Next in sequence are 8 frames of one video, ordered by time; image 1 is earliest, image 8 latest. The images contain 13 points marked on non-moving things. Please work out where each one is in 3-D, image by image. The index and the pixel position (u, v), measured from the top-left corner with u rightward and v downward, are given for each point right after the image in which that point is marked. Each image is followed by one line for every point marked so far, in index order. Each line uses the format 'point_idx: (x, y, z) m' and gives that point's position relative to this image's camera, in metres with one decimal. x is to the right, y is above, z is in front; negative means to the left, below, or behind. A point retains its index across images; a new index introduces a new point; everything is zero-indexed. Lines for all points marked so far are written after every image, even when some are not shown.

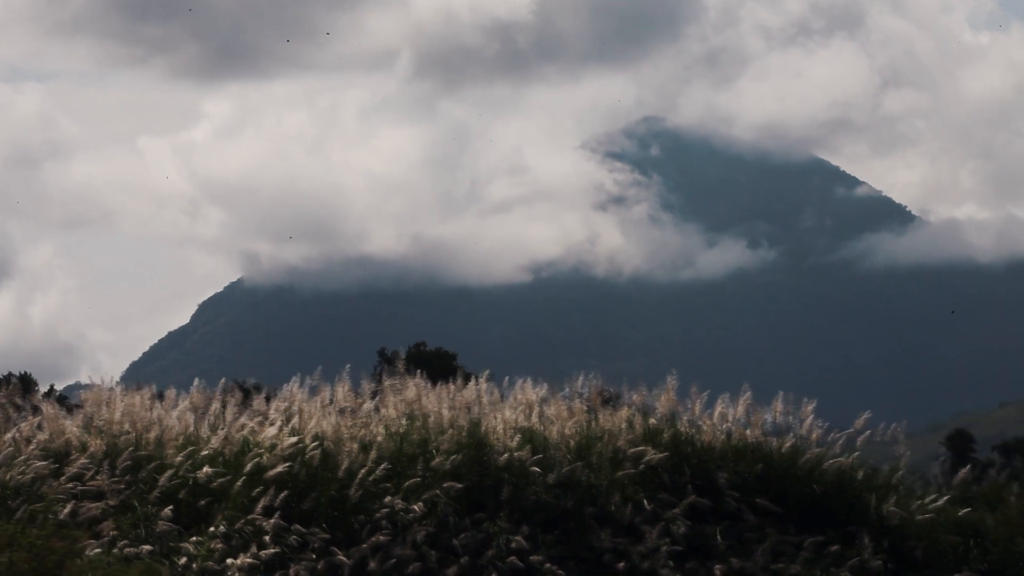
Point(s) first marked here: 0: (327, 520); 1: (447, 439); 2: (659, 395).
0: (-1.4, -1.7, +7.4) m
1: (-0.6, -1.2, +8.0) m
2: (+1.2, -0.9, +8.9) m
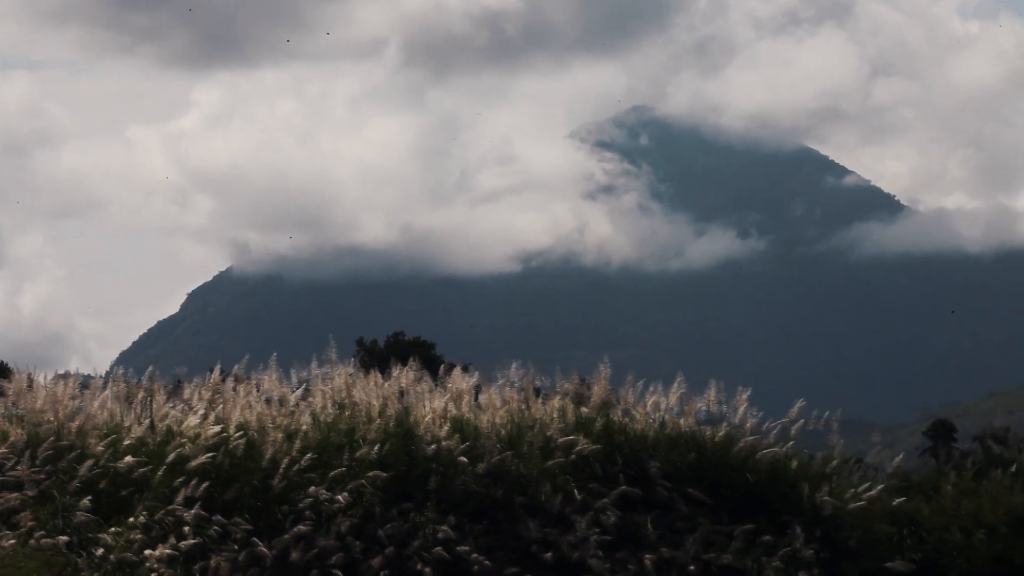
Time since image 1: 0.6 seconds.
0: (-1.9, -1.6, +7.3) m
1: (-1.1, -1.1, +7.9) m
2: (+0.7, -0.8, +8.8) m
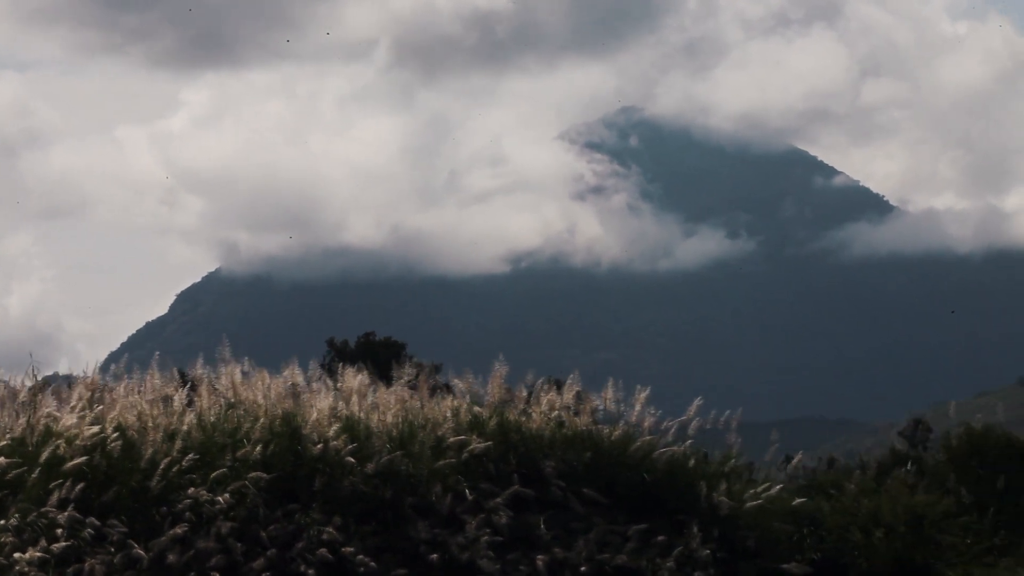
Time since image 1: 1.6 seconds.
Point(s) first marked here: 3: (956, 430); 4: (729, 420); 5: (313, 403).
0: (-2.7, -1.6, +7.1) m
1: (-2.0, -1.1, +7.8) m
2: (-0.2, -0.8, +8.7) m
3: (+4.1, -1.3, +9.4) m
4: (+1.8, -1.2, +8.4) m
5: (-1.6, -0.9, +8.2) m
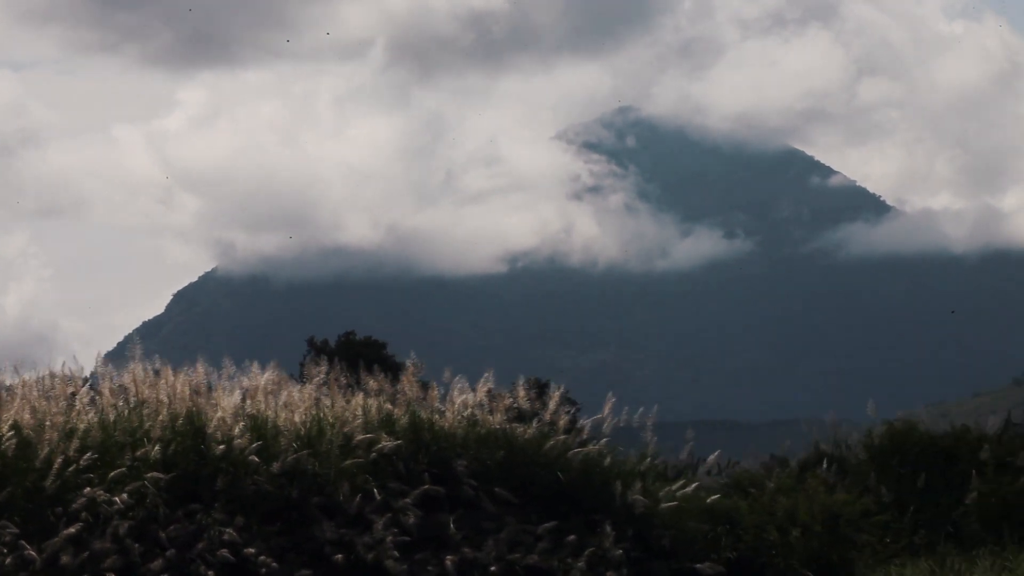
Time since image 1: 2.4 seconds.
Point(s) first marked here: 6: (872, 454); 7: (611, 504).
0: (-3.4, -1.6, +7.0) m
1: (-2.7, -1.1, +7.6) m
2: (-0.9, -0.8, +8.6) m
3: (+3.4, -1.3, +9.3) m
4: (+1.1, -1.1, +8.3) m
5: (-2.3, -0.9, +8.1) m
6: (+3.2, -1.5, +9.0) m
7: (+0.8, -1.7, +8.0) m
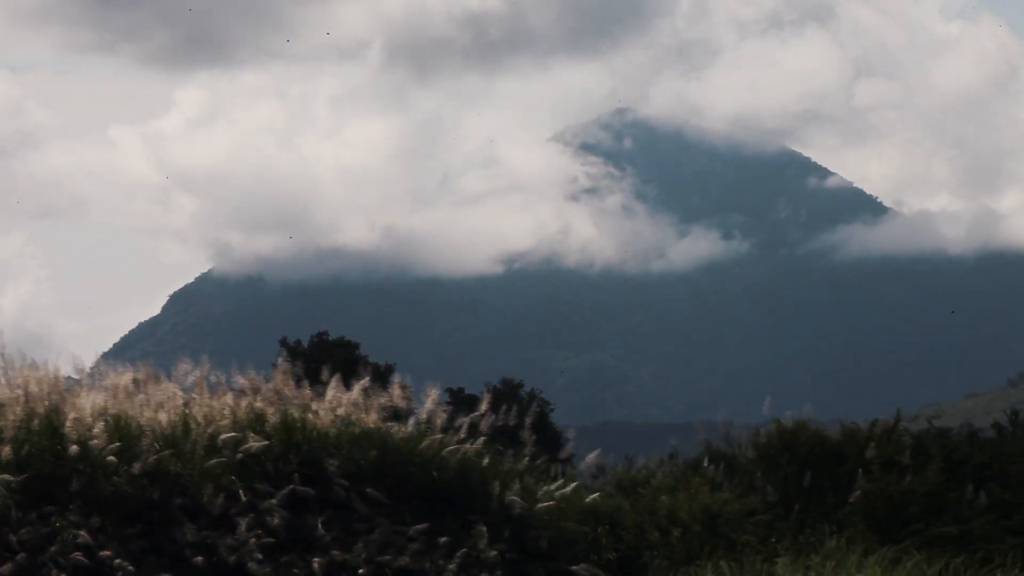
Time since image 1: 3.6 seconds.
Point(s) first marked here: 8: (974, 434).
0: (-4.4, -1.5, +6.8) m
1: (-3.6, -1.0, +7.4) m
2: (-1.9, -0.8, +8.4) m
3: (+2.3, -1.3, +9.2) m
4: (+0.1, -1.1, +8.2) m
5: (-3.3, -0.9, +7.9) m
6: (+2.2, -1.4, +8.9) m
7: (-0.2, -1.7, +7.9) m
8: (+4.3, -1.3, +9.2) m
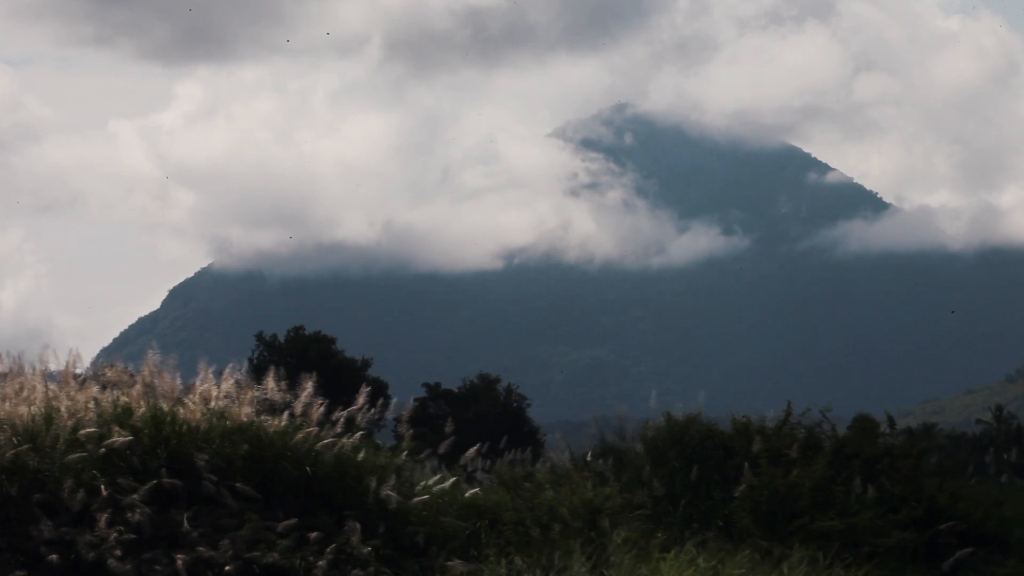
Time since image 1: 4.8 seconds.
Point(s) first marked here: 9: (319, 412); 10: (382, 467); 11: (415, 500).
0: (-5.3, -1.5, +6.6) m
1: (-4.6, -1.0, +7.2) m
2: (-2.9, -0.7, +8.2) m
3: (+1.4, -1.2, +9.1) m
4: (-0.8, -1.0, +8.0) m
5: (-4.3, -0.8, +7.7) m
6: (+1.2, -1.4, +8.7) m
7: (-1.1, -1.6, +7.7) m
8: (+3.3, -1.3, +9.1) m
9: (-1.5, -1.0, +8.2) m
10: (-1.0, -1.4, +8.0) m
11: (-0.7, -1.6, +7.8) m
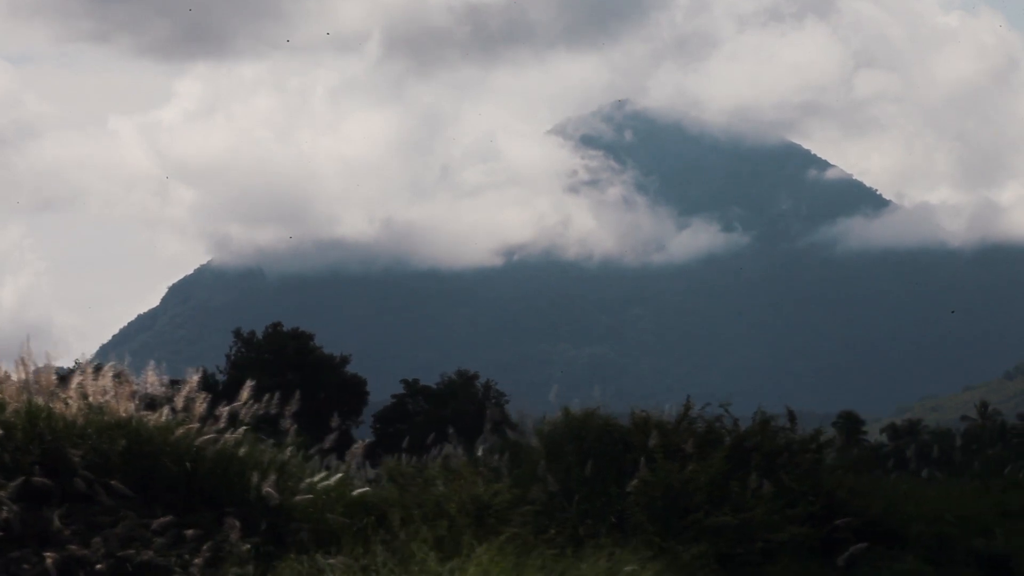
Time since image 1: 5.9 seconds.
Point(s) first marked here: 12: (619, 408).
0: (-6.2, -1.4, +6.4) m
1: (-5.5, -0.9, +7.0) m
2: (-3.7, -0.6, +8.1) m
3: (+0.5, -1.1, +8.9) m
4: (-1.7, -1.0, +7.9) m
5: (-5.2, -0.8, +7.5) m
6: (+0.3, -1.3, +8.6) m
7: (-2.0, -1.6, +7.6) m
8: (+2.4, -1.2, +9.0) m
9: (-2.4, -0.9, +8.0) m
10: (-1.8, -1.4, +7.8) m
11: (-1.6, -1.6, +7.6) m
12: (+0.9, -1.0, +8.8) m
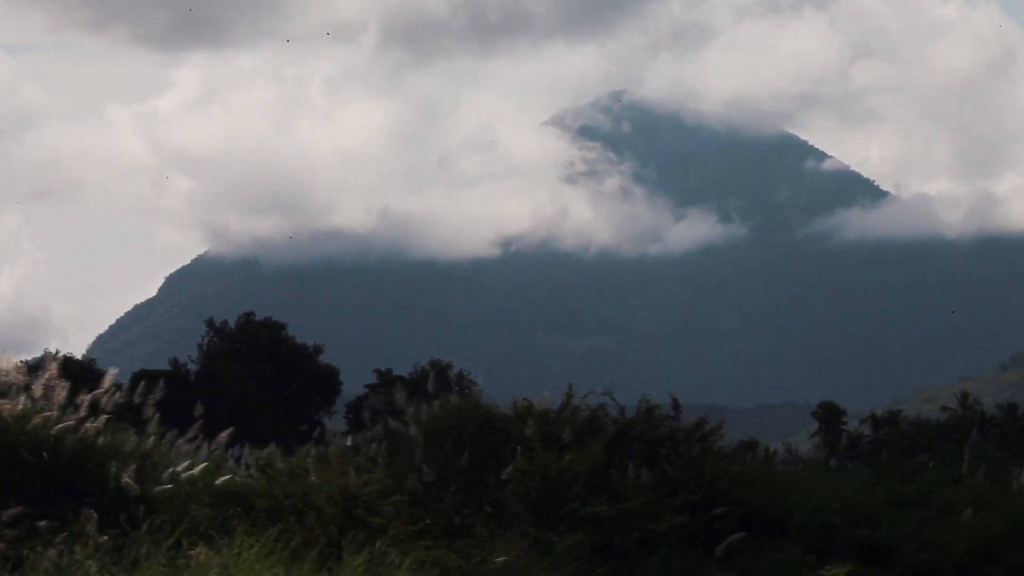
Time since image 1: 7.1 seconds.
0: (-7.2, -1.3, +6.1) m
1: (-6.4, -0.8, +6.8) m
2: (-4.7, -0.5, +7.8) m
3: (-0.5, -1.0, +8.7) m
4: (-2.7, -0.8, +7.7) m
5: (-6.1, -0.6, +7.2) m
6: (-0.7, -1.2, +8.4) m
7: (-3.0, -1.5, +7.3) m
8: (+1.4, -1.1, +8.8) m
9: (-3.3, -0.8, +7.8) m
10: (-2.8, -1.2, +7.6) m
11: (-2.6, -1.5, +7.4) m
12: (-0.1, -0.9, +8.6) m
